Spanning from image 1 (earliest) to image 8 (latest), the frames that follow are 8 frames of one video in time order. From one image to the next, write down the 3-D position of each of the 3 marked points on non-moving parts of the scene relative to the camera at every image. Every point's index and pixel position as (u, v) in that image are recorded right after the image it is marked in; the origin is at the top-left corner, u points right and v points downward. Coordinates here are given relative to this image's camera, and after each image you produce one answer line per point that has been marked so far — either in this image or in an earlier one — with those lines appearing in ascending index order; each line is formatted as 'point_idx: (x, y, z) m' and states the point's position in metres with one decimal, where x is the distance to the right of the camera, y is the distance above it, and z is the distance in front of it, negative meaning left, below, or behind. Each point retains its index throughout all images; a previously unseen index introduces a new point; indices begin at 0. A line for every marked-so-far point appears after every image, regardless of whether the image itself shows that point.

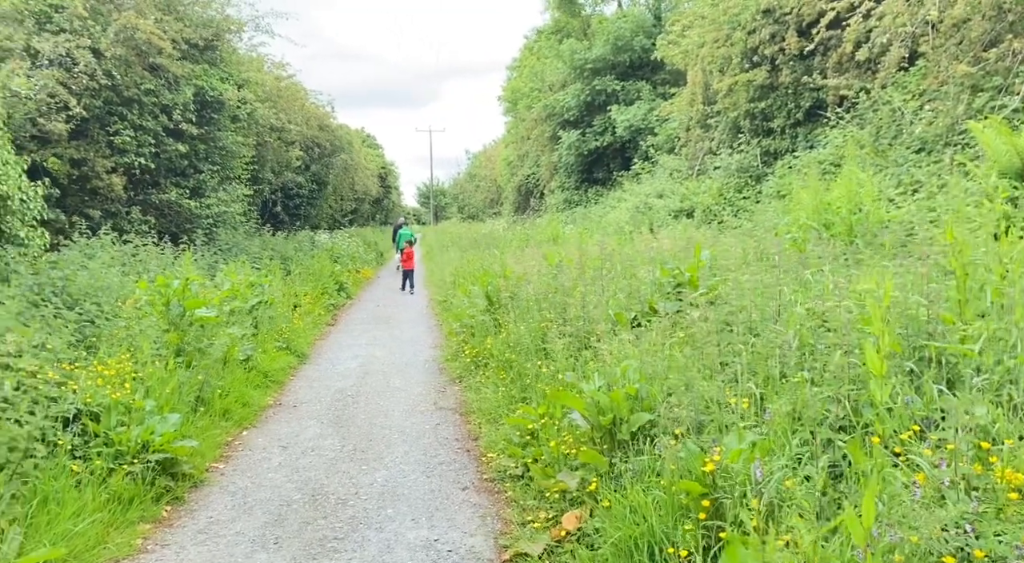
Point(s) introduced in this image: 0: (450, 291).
0: (-1.2, -0.2, +15.7) m
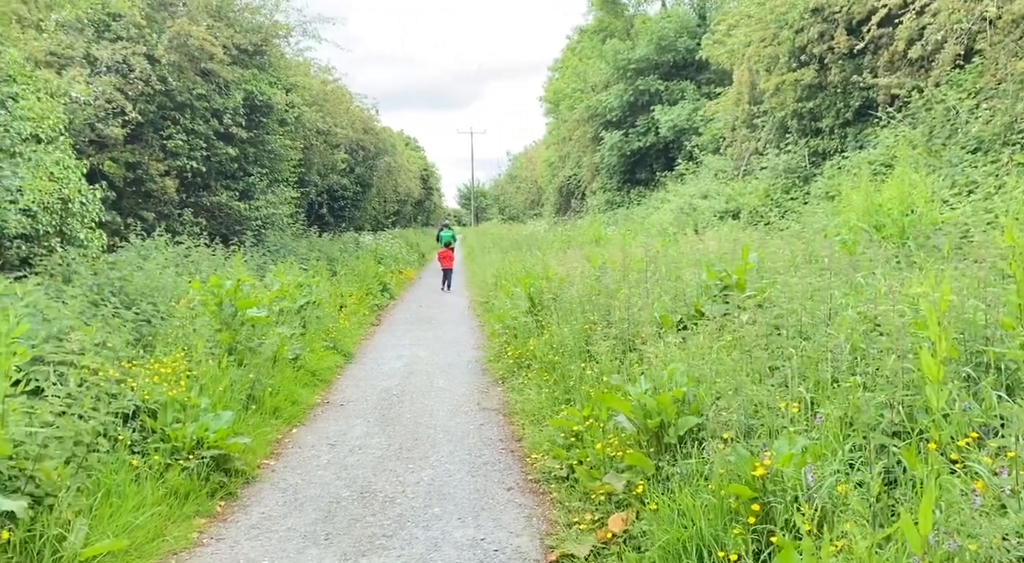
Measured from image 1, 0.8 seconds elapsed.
0: (-0.4, -0.2, +15.8) m
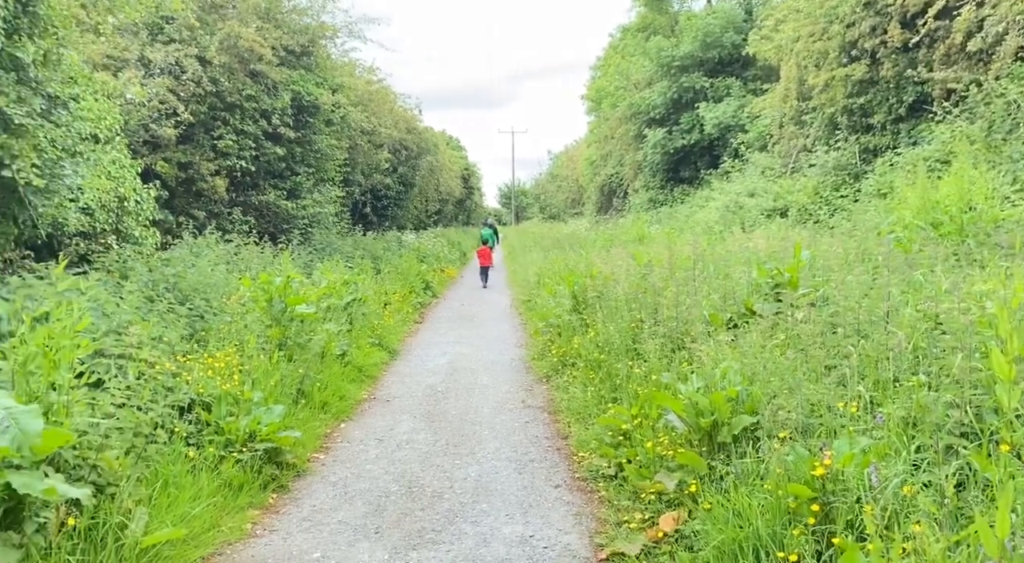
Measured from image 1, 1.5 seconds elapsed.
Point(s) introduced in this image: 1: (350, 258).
0: (+0.4, -0.2, +15.8) m
1: (-3.1, +0.4, +15.9) m
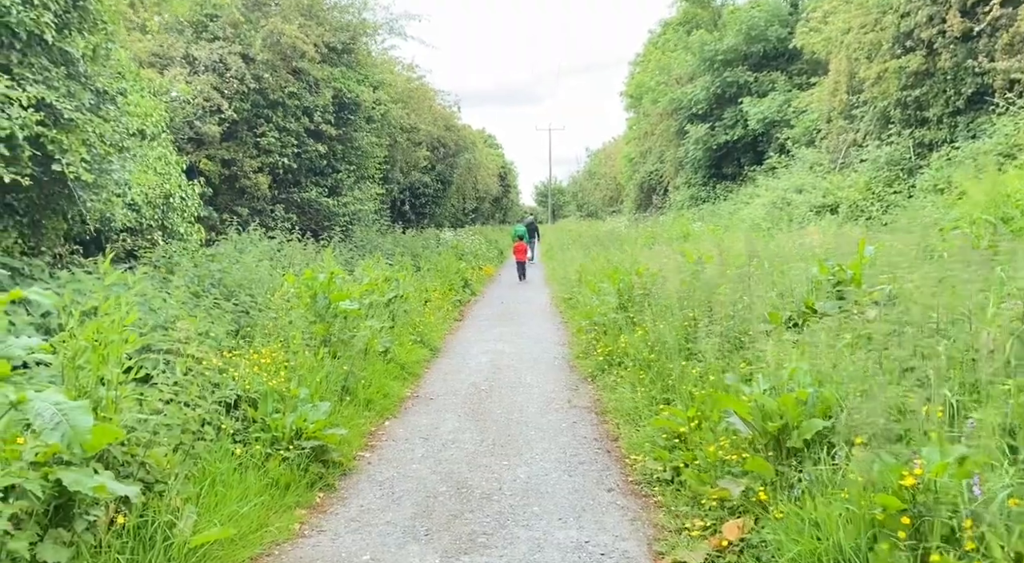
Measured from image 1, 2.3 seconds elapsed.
0: (+1.2, -0.1, +15.6) m
1: (-2.3, +0.5, +15.8) m
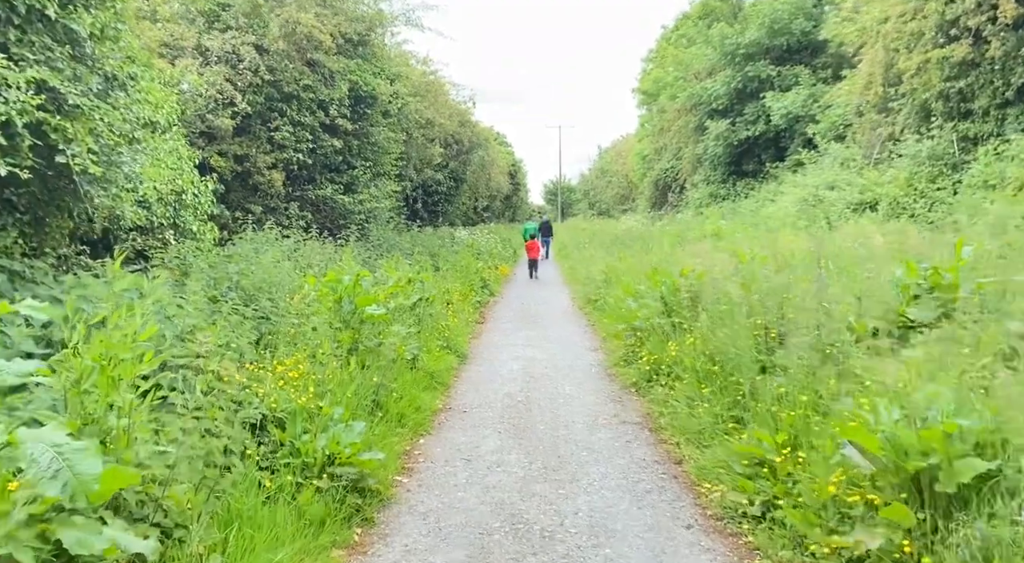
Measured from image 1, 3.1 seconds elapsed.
0: (+1.6, -0.1, +15.0) m
1: (-1.9, +0.5, +15.2) m
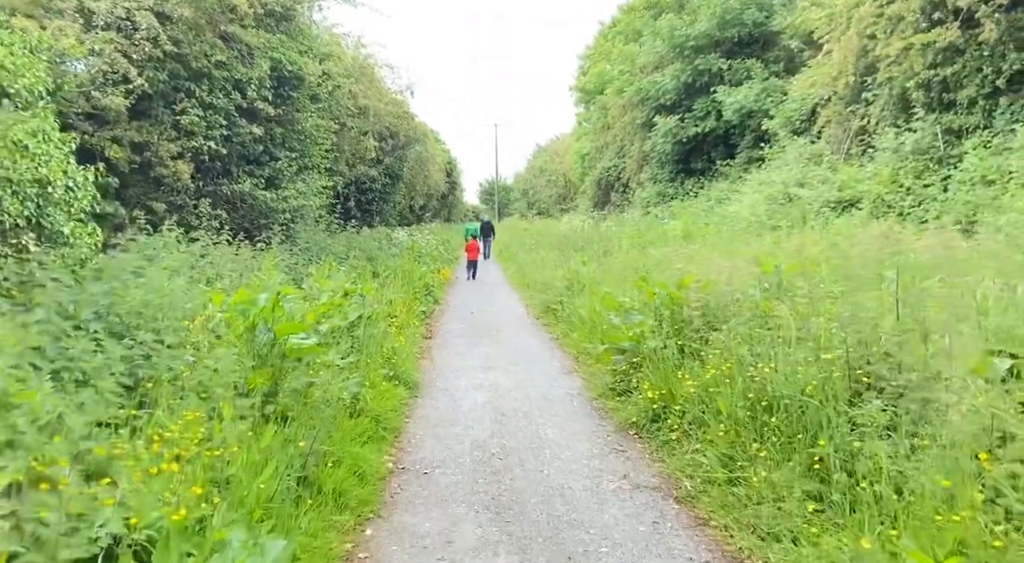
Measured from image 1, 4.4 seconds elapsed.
0: (+0.8, -0.2, +13.3) m
1: (-2.7, +0.3, +13.3) m
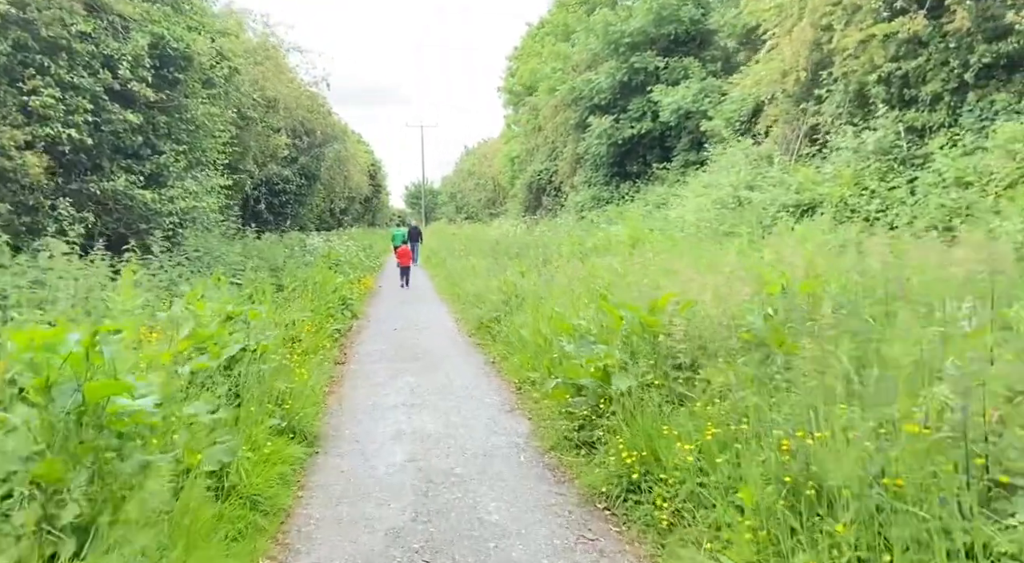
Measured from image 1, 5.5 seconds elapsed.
0: (-0.2, -0.4, +11.6) m
1: (-3.7, +0.1, +11.3) m
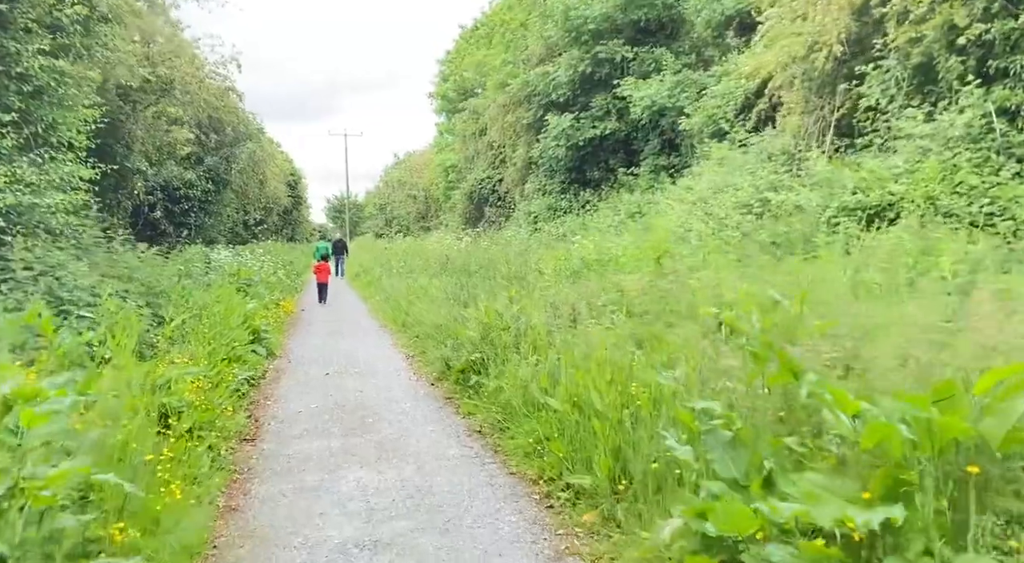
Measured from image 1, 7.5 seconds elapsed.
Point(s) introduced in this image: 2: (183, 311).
0: (-0.3, -0.7, +8.1) m
1: (-3.7, -0.2, +7.5) m
2: (-3.7, -0.3, +9.4) m
